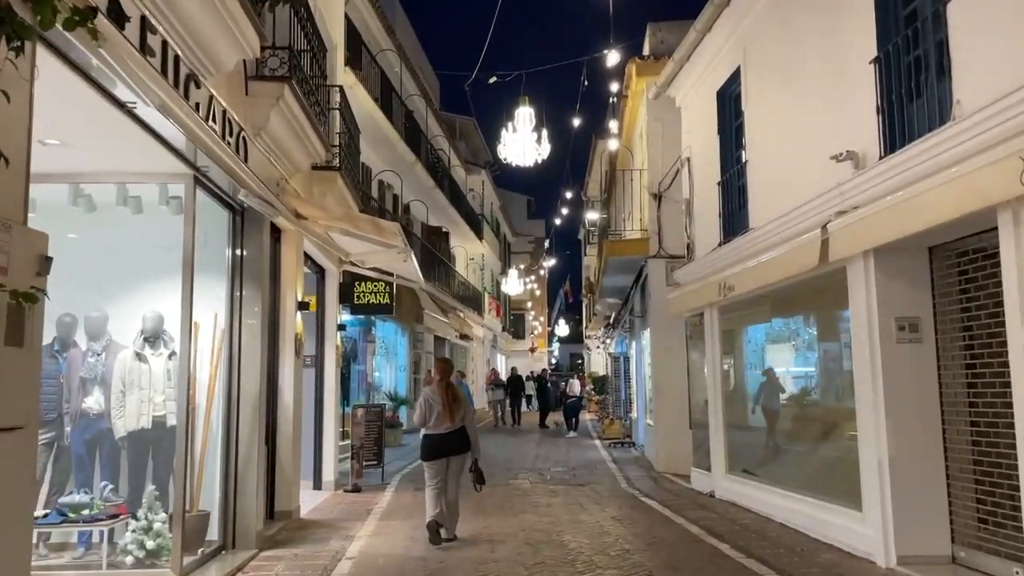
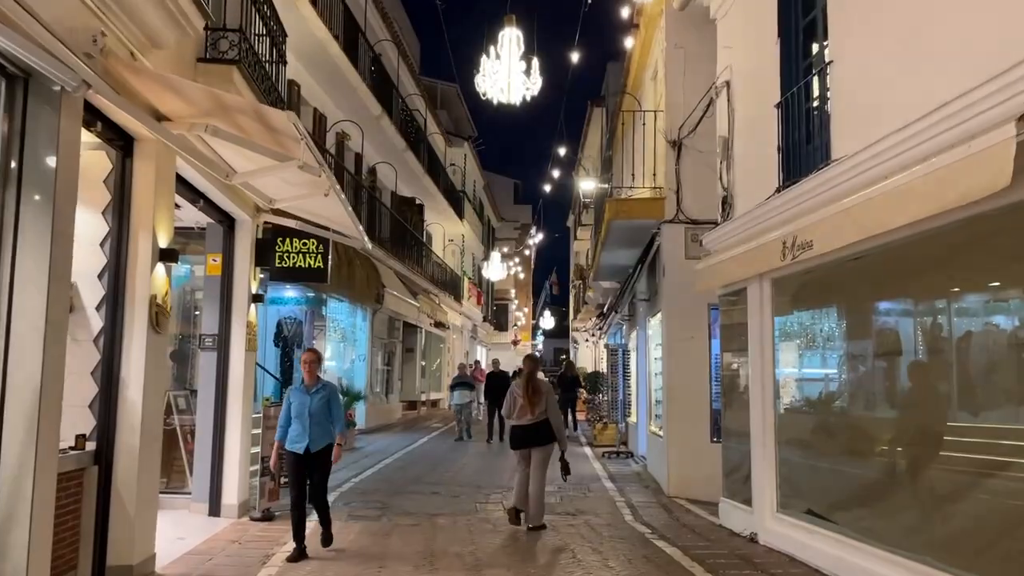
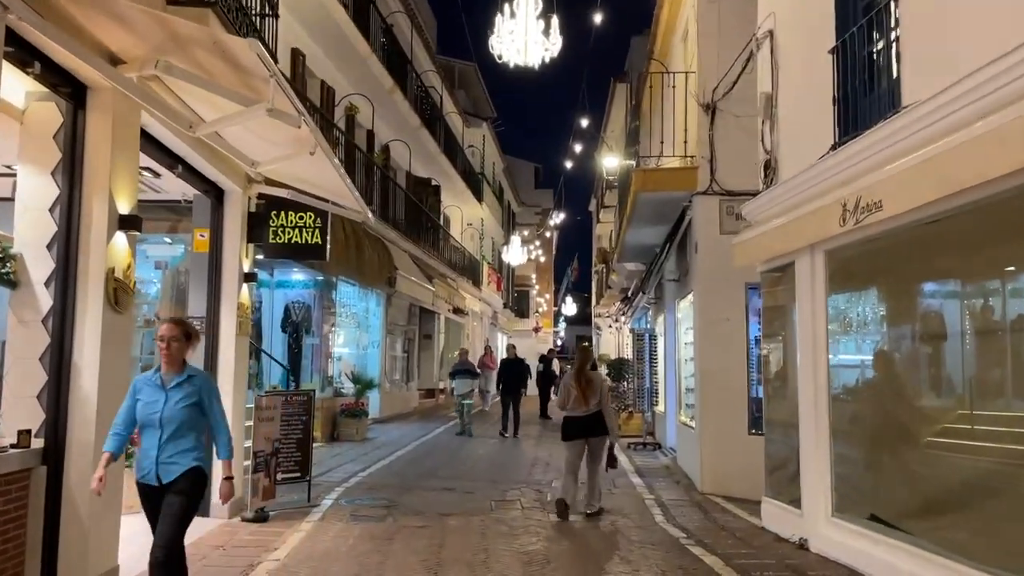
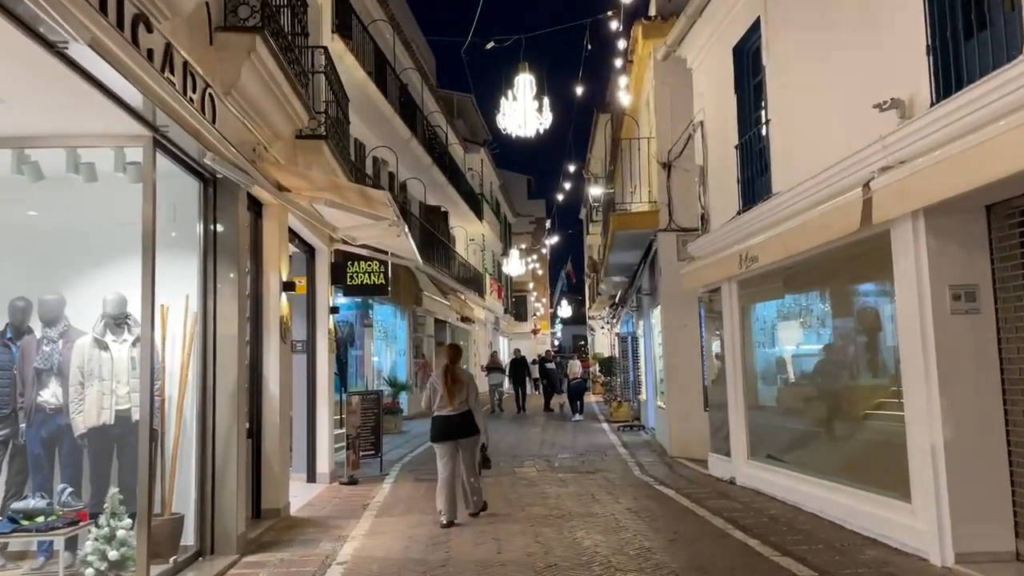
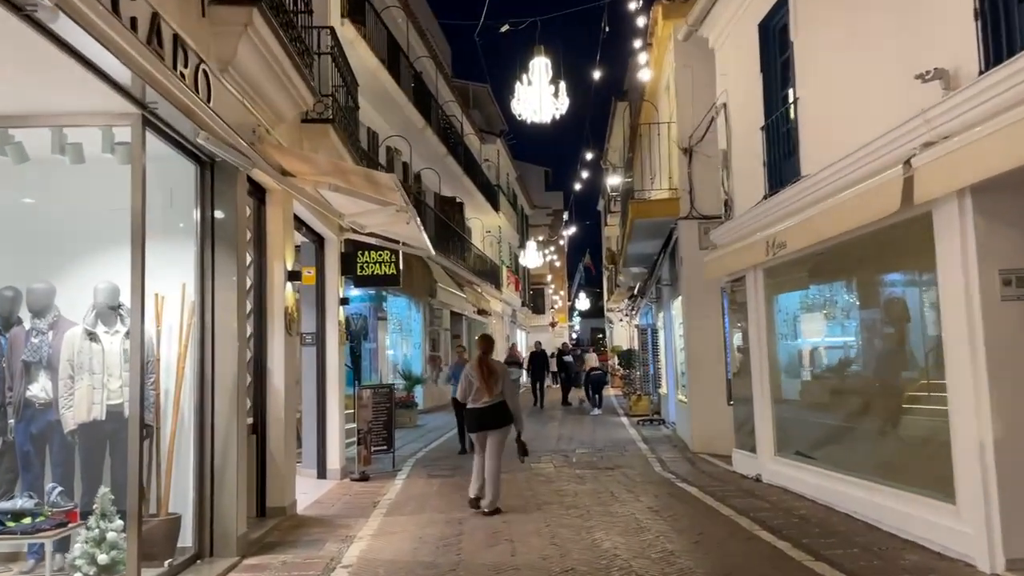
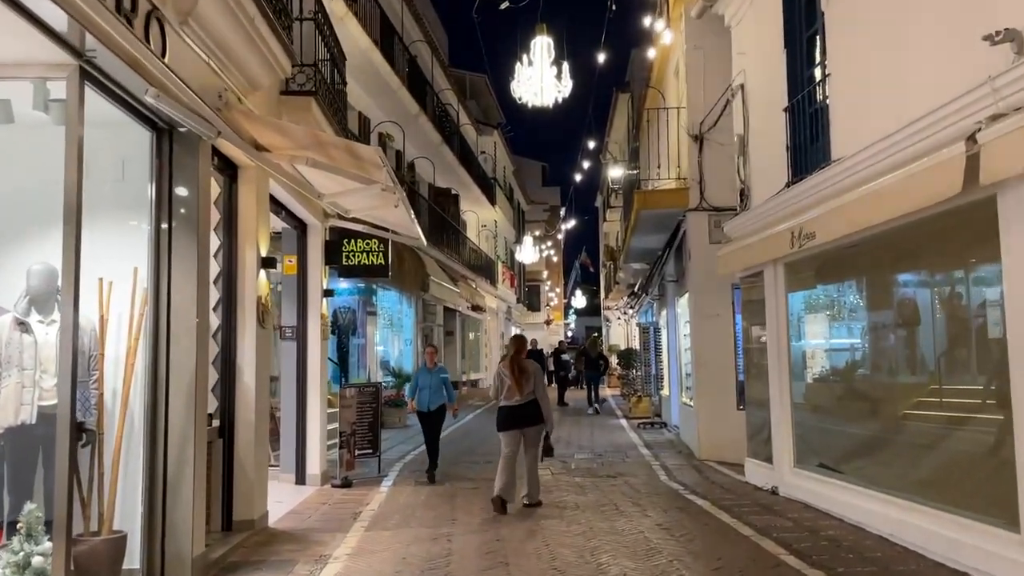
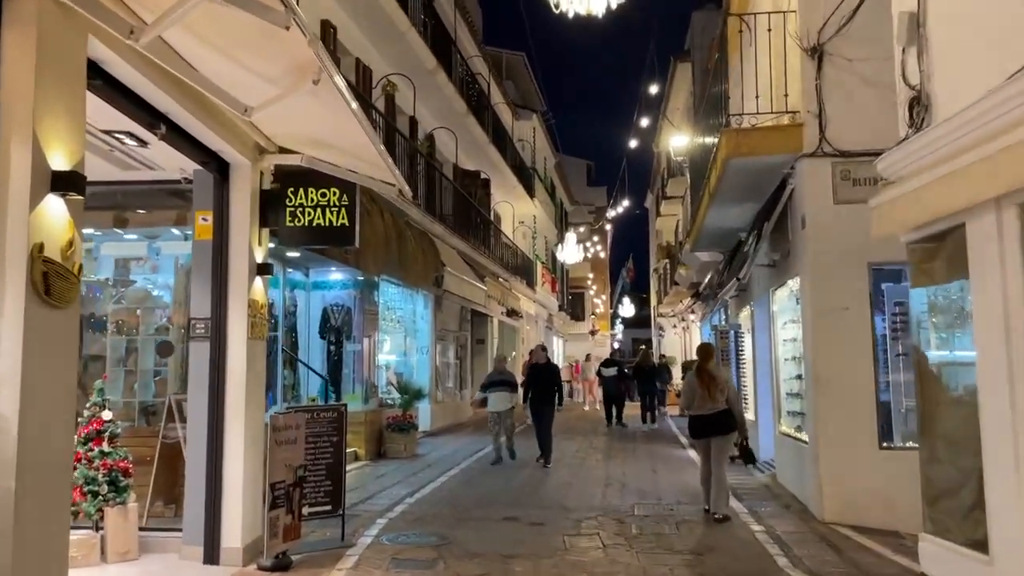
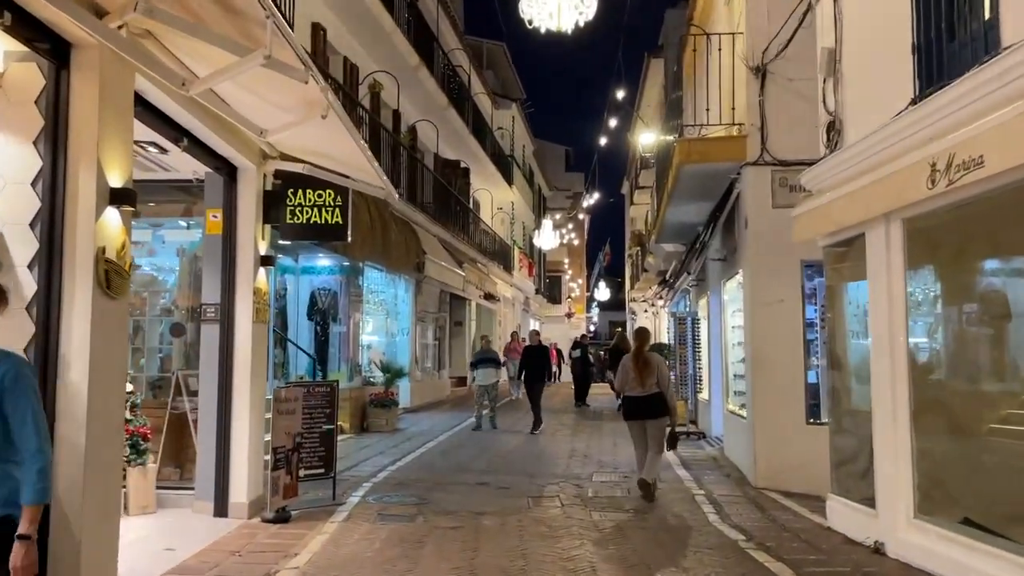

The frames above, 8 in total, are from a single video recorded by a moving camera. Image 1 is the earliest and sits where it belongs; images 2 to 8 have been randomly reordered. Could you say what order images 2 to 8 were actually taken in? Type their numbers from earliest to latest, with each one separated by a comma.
4, 5, 6, 2, 3, 8, 7
